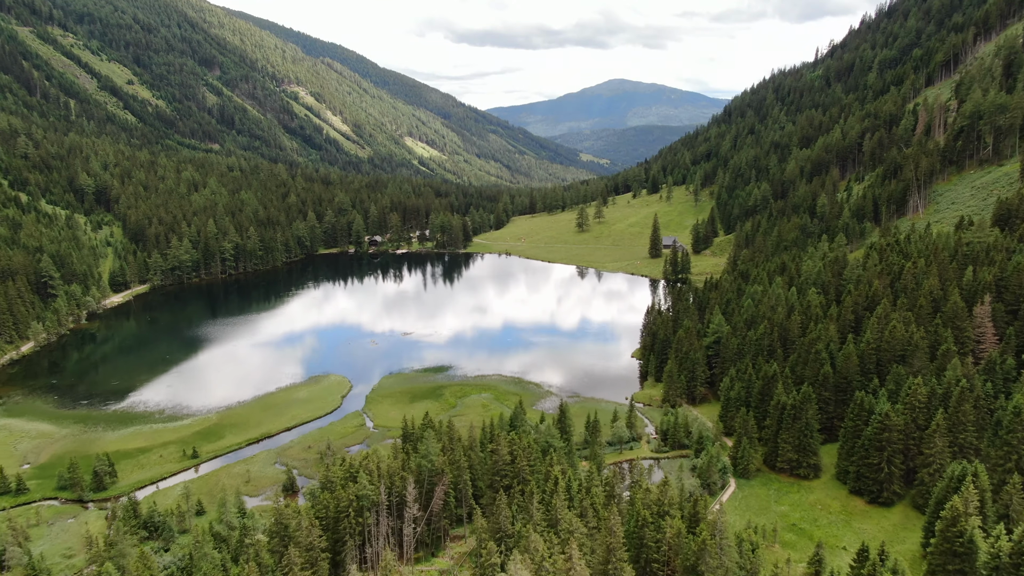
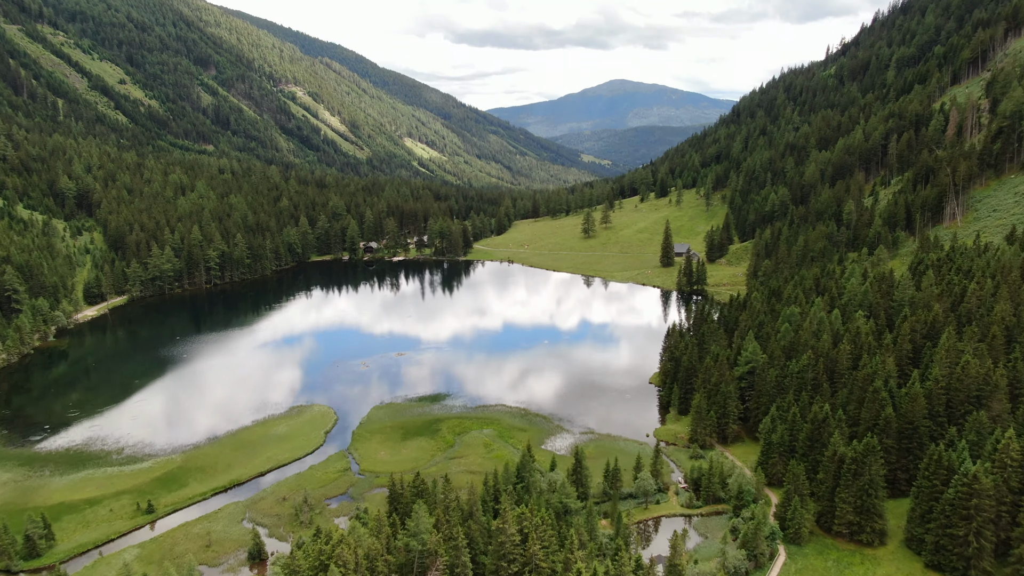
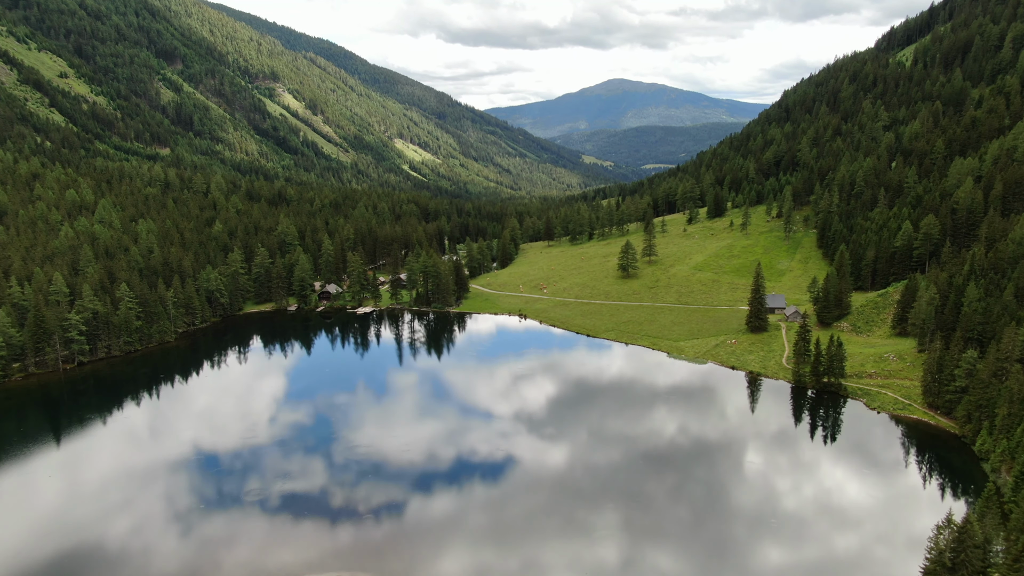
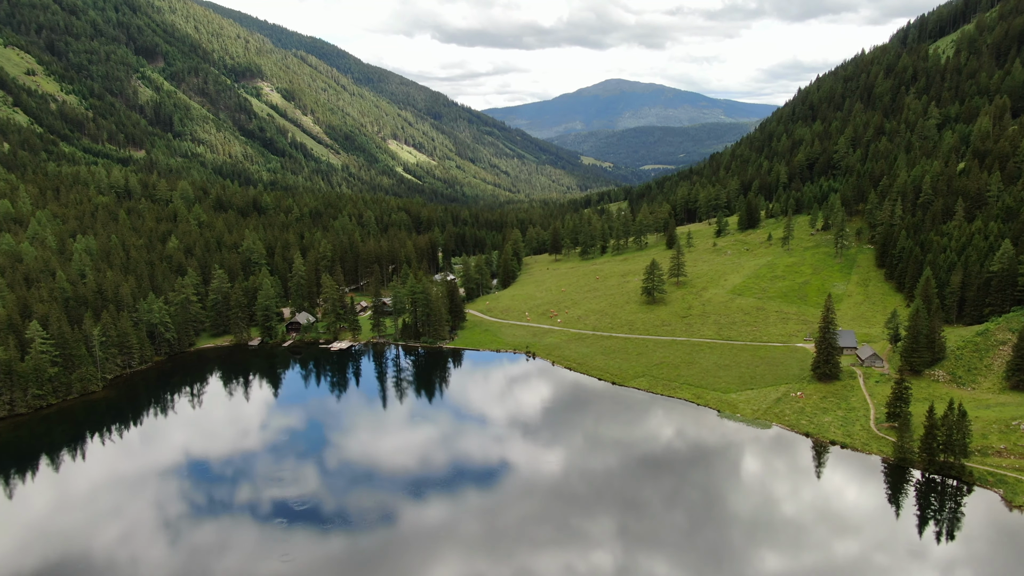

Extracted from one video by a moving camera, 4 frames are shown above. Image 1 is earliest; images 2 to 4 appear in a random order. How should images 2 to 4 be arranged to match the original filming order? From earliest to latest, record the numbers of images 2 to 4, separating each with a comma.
2, 3, 4
